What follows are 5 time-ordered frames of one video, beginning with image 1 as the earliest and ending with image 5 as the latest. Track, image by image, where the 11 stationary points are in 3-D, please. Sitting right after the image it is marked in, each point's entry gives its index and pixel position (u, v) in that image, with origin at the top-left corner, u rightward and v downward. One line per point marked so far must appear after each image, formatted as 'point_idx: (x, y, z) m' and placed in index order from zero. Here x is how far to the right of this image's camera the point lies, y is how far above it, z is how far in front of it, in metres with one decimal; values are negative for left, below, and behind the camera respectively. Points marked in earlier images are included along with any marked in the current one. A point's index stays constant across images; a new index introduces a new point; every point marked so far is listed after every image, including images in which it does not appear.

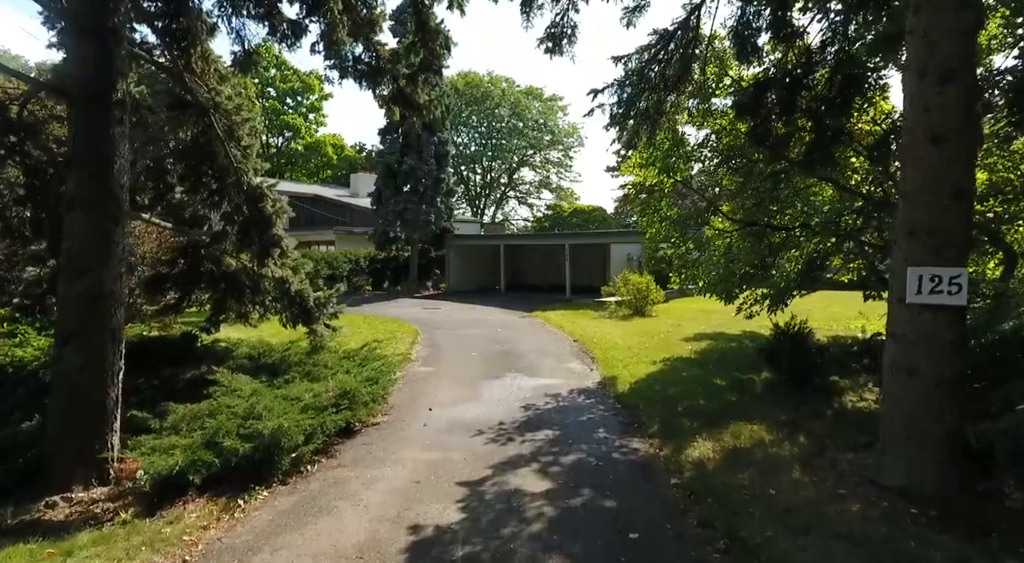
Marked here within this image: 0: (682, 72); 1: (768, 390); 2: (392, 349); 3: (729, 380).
0: (+2.1, +2.5, +6.5) m
1: (+3.3, -1.4, +7.1) m
2: (-2.3, -1.3, +10.3) m
3: (+3.0, -1.4, +7.6) m
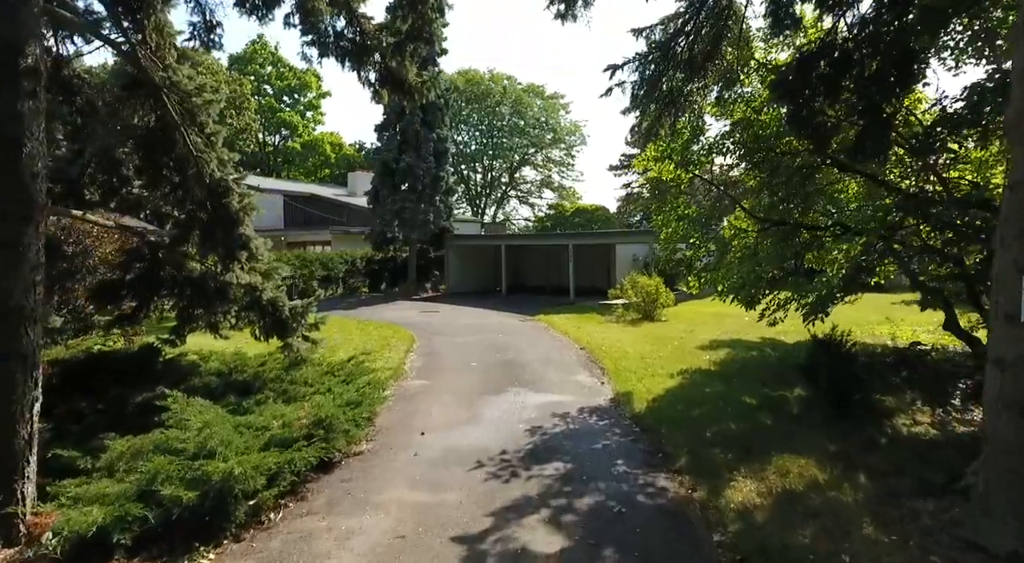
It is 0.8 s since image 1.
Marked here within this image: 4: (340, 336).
0: (+2.1, +2.4, +5.7) m
1: (+3.4, -1.5, +6.3) m
2: (-2.2, -1.4, +9.4) m
3: (+3.1, -1.4, +6.7) m
4: (-3.9, -1.3, +12.4) m
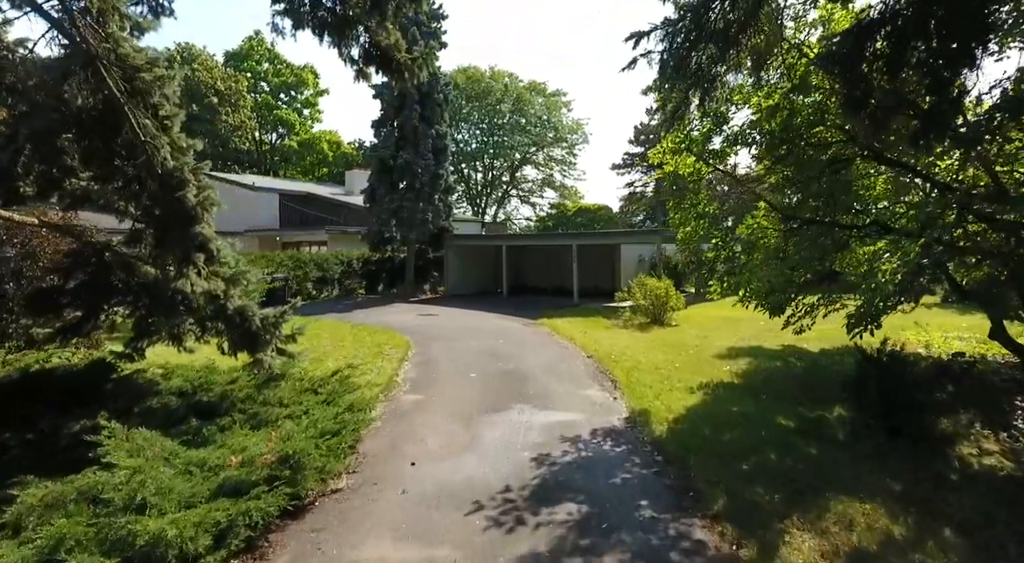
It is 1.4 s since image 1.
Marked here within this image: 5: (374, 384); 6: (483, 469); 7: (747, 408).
0: (+2.1, +2.4, +4.9) m
1: (+3.4, -1.6, +5.5) m
2: (-2.2, -1.5, +8.7) m
3: (+3.1, -1.5, +5.9) m
4: (-3.9, -1.3, +11.6) m
5: (-1.9, -1.4, +7.7) m
6: (-0.3, -1.7, +5.0) m
7: (+2.8, -1.5, +6.4) m
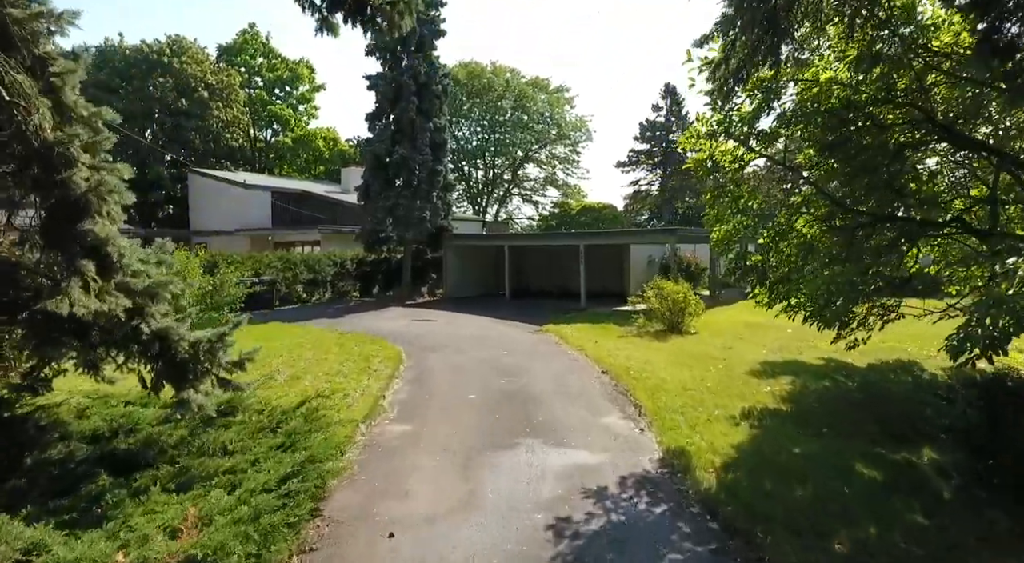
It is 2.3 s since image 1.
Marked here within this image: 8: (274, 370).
0: (+2.2, +2.3, +3.7) m
1: (+3.5, -1.7, +4.2) m
2: (-2.1, -1.6, +7.4) m
3: (+3.2, -1.6, +4.7) m
4: (-3.8, -1.4, +10.4) m
5: (-1.9, -1.5, +6.4) m
6: (-0.2, -1.8, +3.8) m
7: (+2.9, -1.6, +5.2) m
8: (-3.9, -1.5, +8.9) m
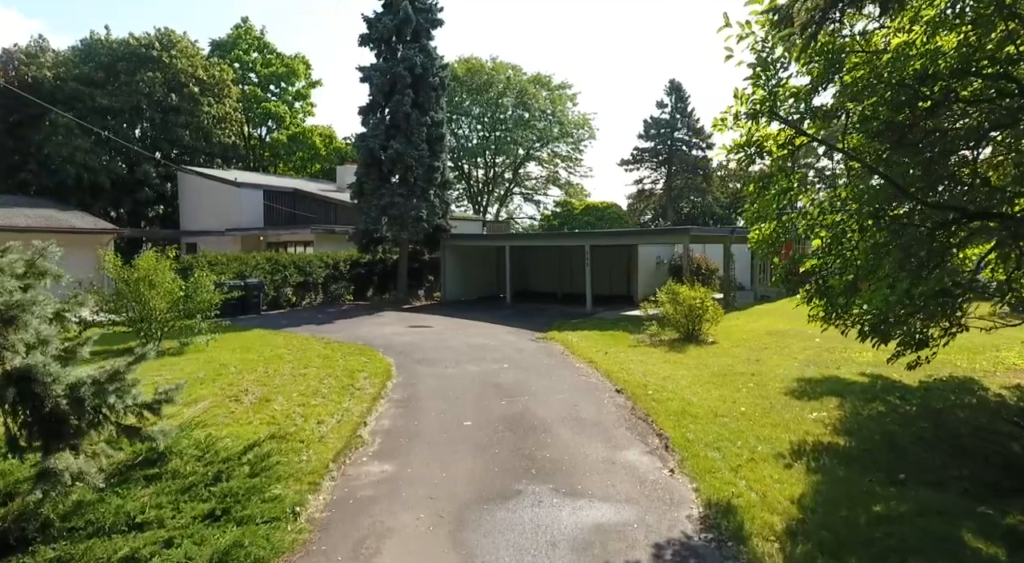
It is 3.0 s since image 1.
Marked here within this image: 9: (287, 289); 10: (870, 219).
0: (+2.2, +2.2, +2.6) m
1: (+3.5, -1.7, +3.1) m
2: (-2.1, -1.6, +6.3) m
3: (+3.2, -1.7, +3.6) m
4: (-3.8, -1.5, +9.3) m
5: (-1.8, -1.6, +5.3) m
6: (-0.2, -1.9, +2.7) m
7: (+2.9, -1.7, +4.1) m
8: (-3.8, -1.5, +7.8) m
9: (-8.1, -0.3, +19.7) m
10: (+3.5, +0.6, +5.2) m
